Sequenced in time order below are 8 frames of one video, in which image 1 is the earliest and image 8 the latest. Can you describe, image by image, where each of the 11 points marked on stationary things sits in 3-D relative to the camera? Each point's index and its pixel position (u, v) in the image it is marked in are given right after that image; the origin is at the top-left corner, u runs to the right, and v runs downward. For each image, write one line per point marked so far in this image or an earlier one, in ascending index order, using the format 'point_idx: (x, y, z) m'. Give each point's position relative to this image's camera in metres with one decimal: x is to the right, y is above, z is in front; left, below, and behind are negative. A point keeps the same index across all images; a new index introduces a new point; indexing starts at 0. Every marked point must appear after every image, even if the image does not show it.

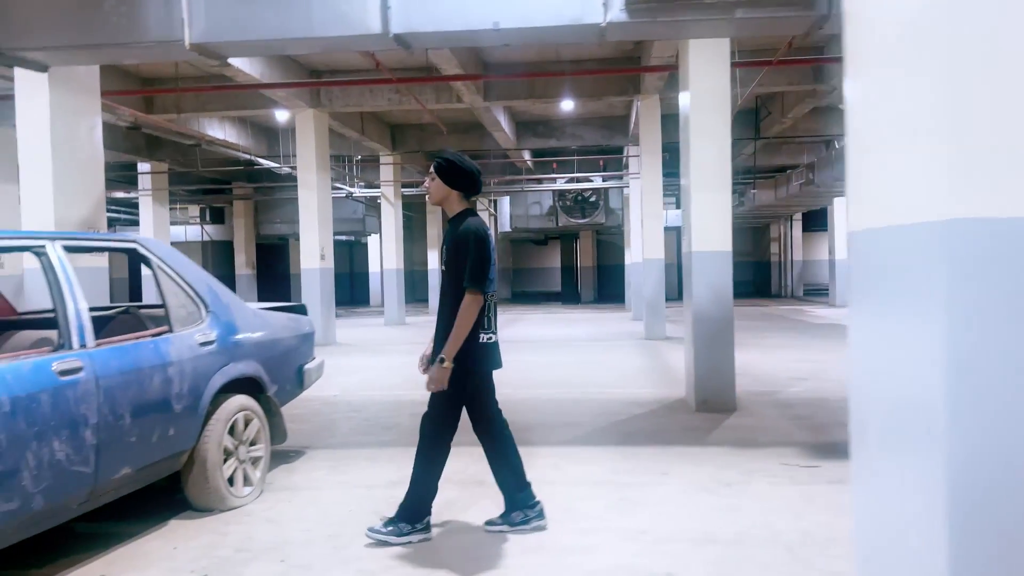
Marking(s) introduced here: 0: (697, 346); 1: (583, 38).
0: (+1.3, -0.4, +6.3) m
1: (+0.4, +1.3, +4.6) m
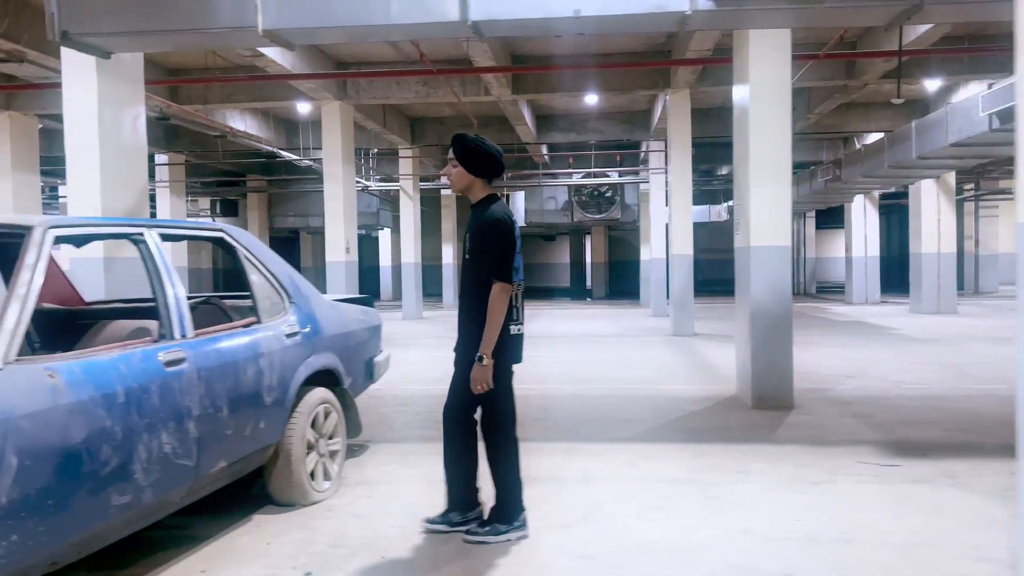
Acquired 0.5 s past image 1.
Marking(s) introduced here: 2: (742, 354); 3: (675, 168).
0: (+1.7, -0.4, +6.3) m
1: (+0.8, +1.3, +4.5) m
2: (+1.7, -0.5, +6.5) m
3: (+2.4, +1.8, +12.8) m
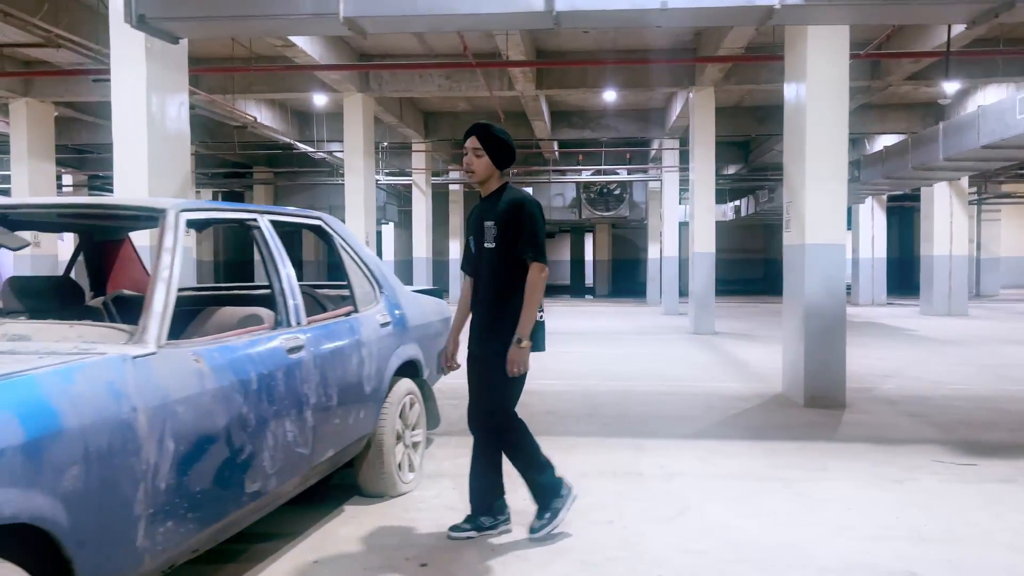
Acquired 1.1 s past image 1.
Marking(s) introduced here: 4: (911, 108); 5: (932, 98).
0: (+2.1, -0.4, +6.3) m
1: (+1.2, +1.4, +4.5) m
2: (+2.1, -0.5, +6.5) m
3: (+2.7, +1.8, +12.8) m
4: (+7.1, +3.2, +15.7) m
5: (+7.2, +3.3, +15.1) m
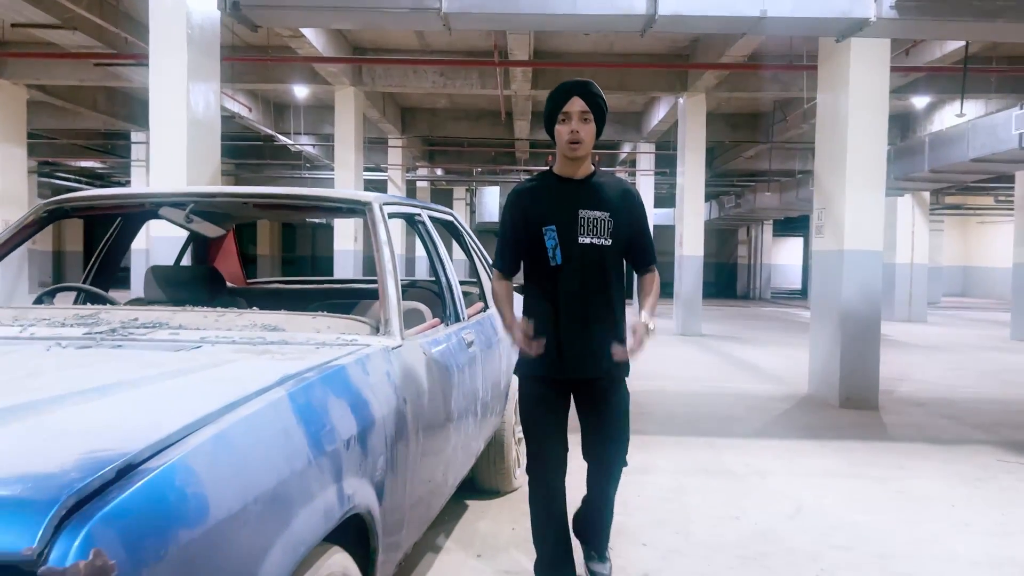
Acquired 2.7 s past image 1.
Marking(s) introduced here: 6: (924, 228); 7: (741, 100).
0: (+2.4, -0.4, +6.5) m
1: (+1.7, +1.3, +4.6) m
2: (+2.4, -0.5, +6.7) m
3: (+2.6, +1.7, +13.0) m
4: (+6.8, +3.1, +16.2) m
5: (+7.0, +3.1, +15.7) m
6: (+8.5, +1.3, +18.2) m
7: (+4.0, +3.3, +15.2) m
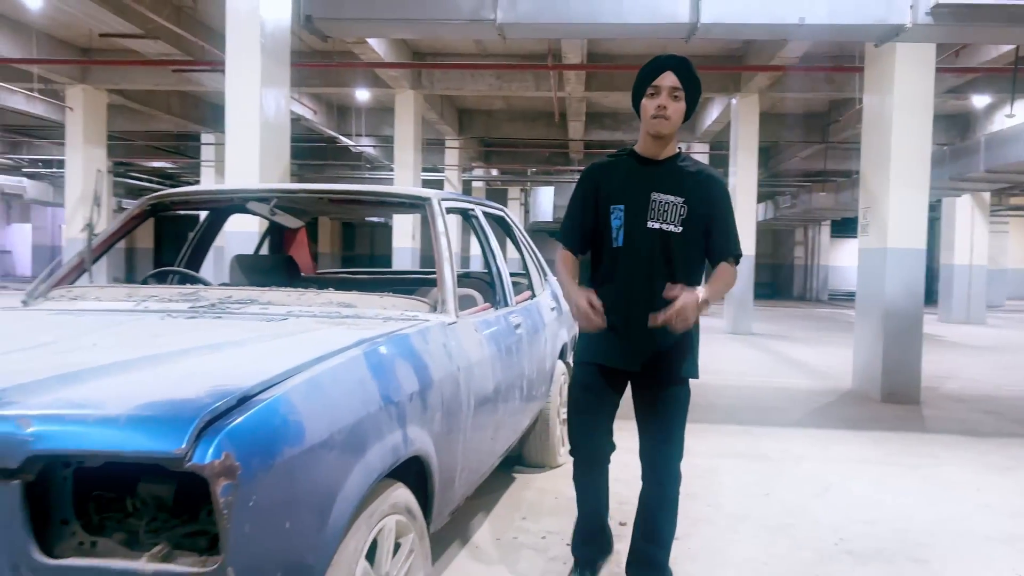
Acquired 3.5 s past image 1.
0: (+2.8, -0.4, +6.6) m
1: (+2.0, +1.4, +4.8) m
2: (+2.8, -0.5, +6.8) m
3: (+3.4, +1.8, +13.2) m
4: (+7.8, +3.1, +16.1) m
5: (+8.0, +3.1, +15.5) m
6: (+9.6, +1.2, +17.9) m
7: (+4.9, +3.3, +15.3) m
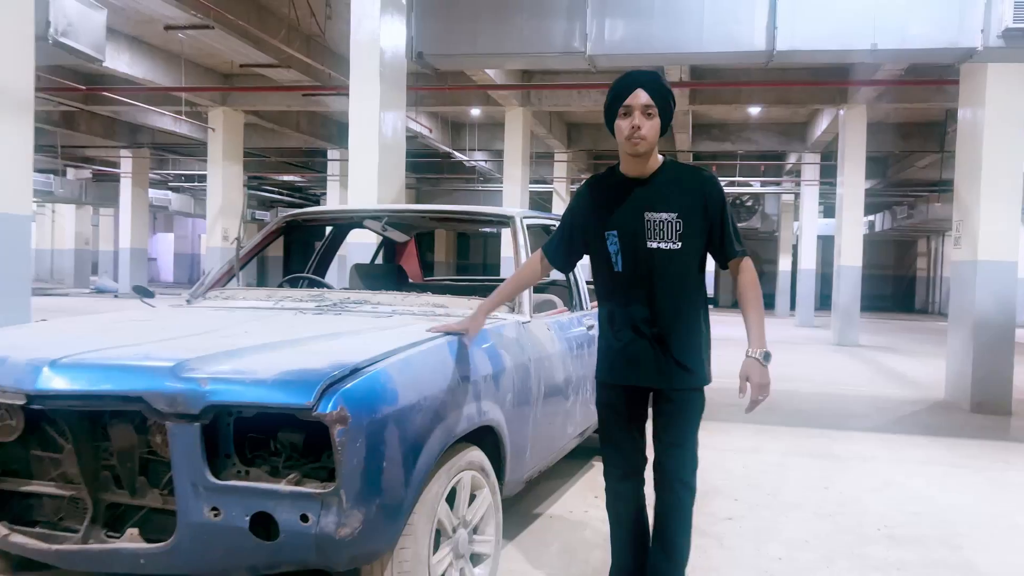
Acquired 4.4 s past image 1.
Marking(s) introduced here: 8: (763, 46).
0: (+3.5, -0.5, +6.7) m
1: (+2.5, +1.3, +5.0) m
2: (+3.5, -0.6, +6.9) m
3: (+5.0, +1.6, +13.1) m
4: (+9.8, +2.8, +15.5) m
5: (+9.8, +2.9, +14.9) m
6: (+11.8, +0.9, +17.0) m
7: (+6.8, +3.0, +15.0) m
8: (+1.5, +1.4, +5.1) m
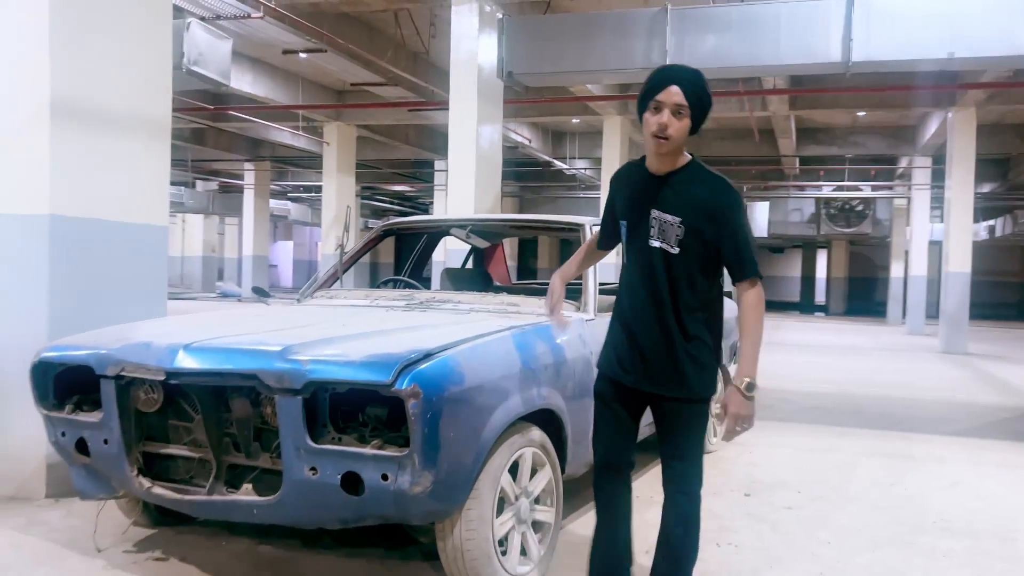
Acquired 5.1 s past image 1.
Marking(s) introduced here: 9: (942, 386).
0: (+4.2, -0.5, +6.6) m
1: (+3.0, +1.3, +5.1) m
2: (+4.2, -0.6, +6.8) m
3: (+6.5, +1.5, +12.8) m
4: (+11.5, +2.7, +14.5) m
5: (+11.5, +2.7, +13.9) m
6: (+13.7, +0.8, +15.8) m
7: (+8.5, +2.9, +14.5) m
8: (+2.0, +1.4, +5.3) m
9: (+4.2, -1.0, +8.5) m
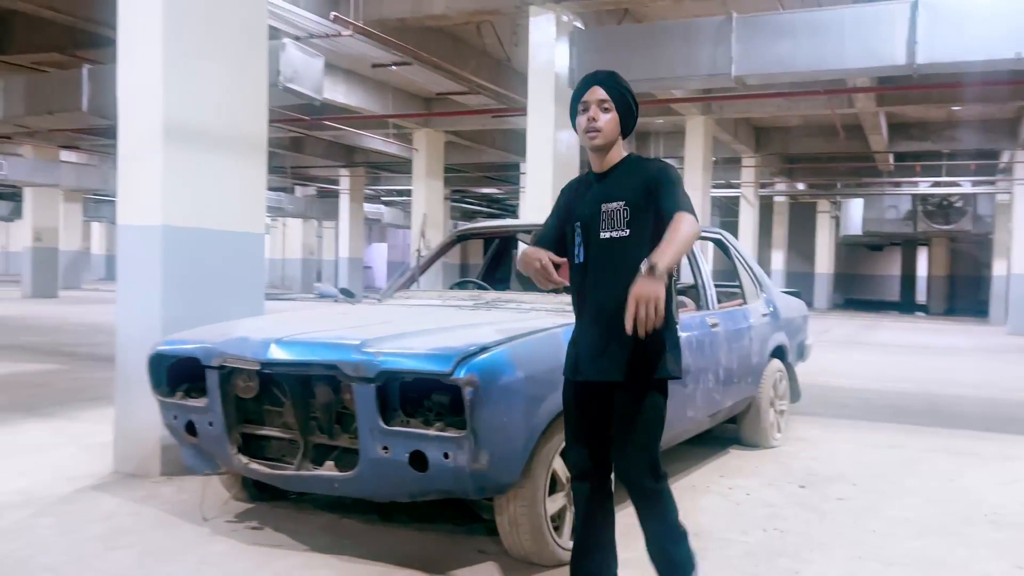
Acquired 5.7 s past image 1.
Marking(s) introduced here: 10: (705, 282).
0: (+4.7, -0.5, +6.4) m
1: (+3.4, +1.3, +5.0) m
2: (+4.8, -0.6, +6.6) m
3: (+7.7, +1.5, +12.3) m
4: (+12.8, +2.7, +13.5) m
5: (+12.7, +2.8, +13.0) m
6: (+15.1, +0.8, +14.6) m
7: (+9.8, +3.0, +13.8) m
8: (+2.4, +1.4, +5.3) m
9: (+4.9, -0.9, +8.3) m
10: (+1.0, 0.0, +4.4) m
